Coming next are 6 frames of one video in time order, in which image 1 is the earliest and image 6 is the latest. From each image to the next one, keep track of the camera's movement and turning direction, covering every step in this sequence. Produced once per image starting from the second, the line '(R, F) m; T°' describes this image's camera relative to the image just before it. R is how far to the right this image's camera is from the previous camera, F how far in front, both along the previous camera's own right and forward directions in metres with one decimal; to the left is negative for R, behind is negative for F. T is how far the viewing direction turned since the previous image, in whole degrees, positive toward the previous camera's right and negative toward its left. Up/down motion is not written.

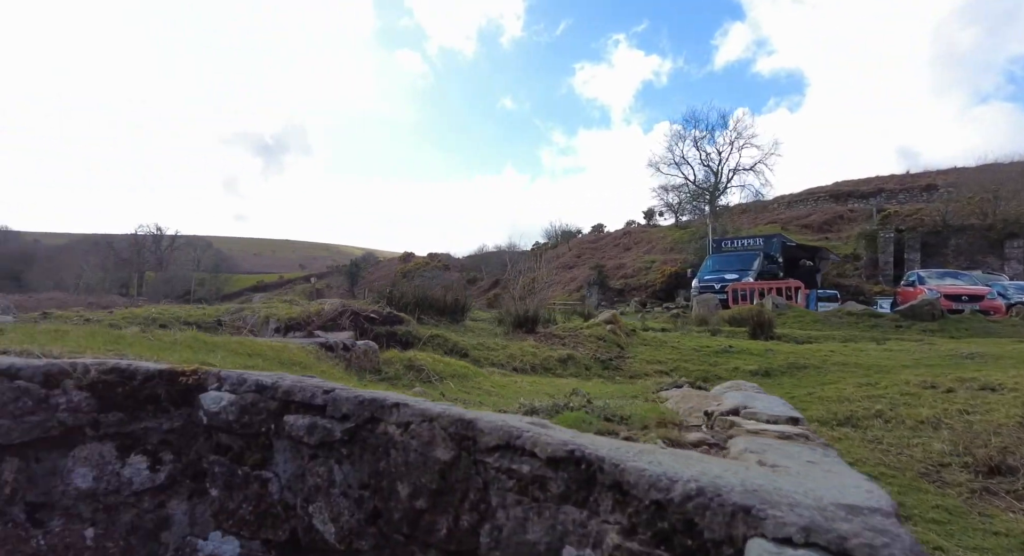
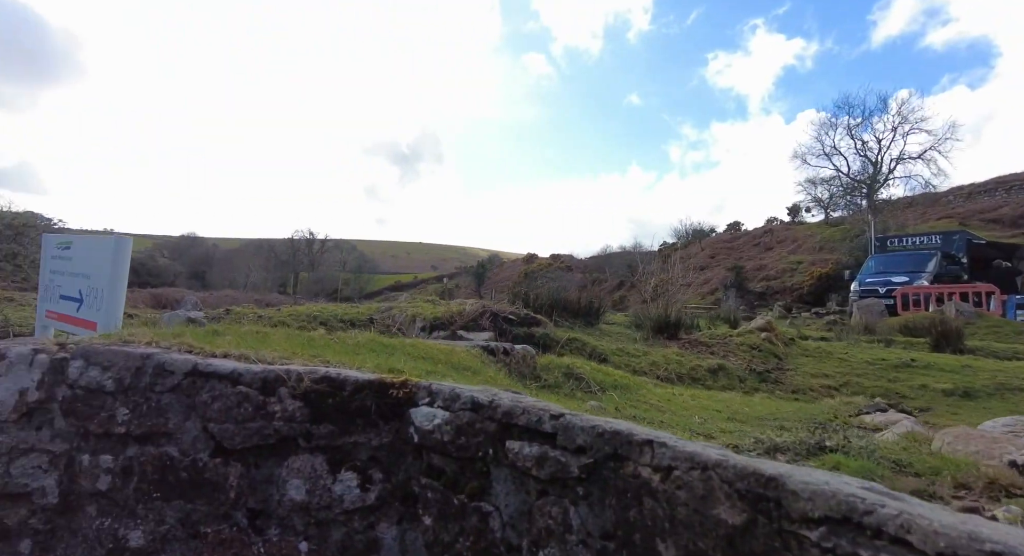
(-0.2, +0.1) m; -12°
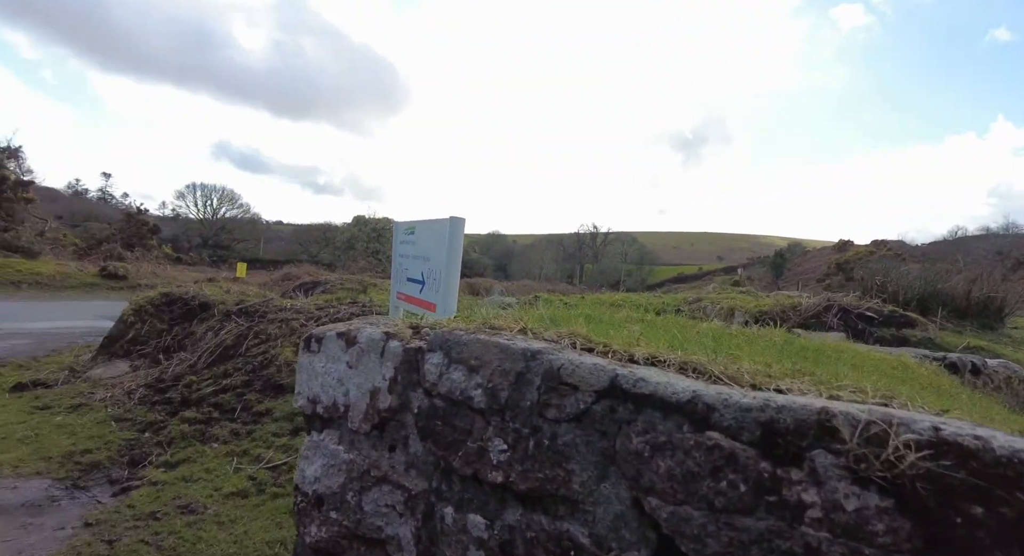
(-0.4, +0.4) m; -28°
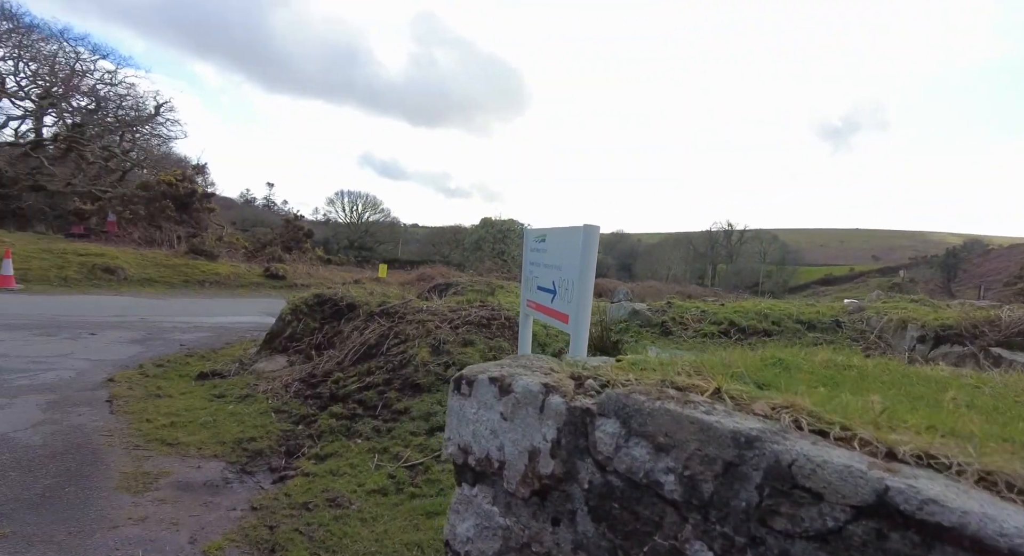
(-0.1, +0.1) m; -12°
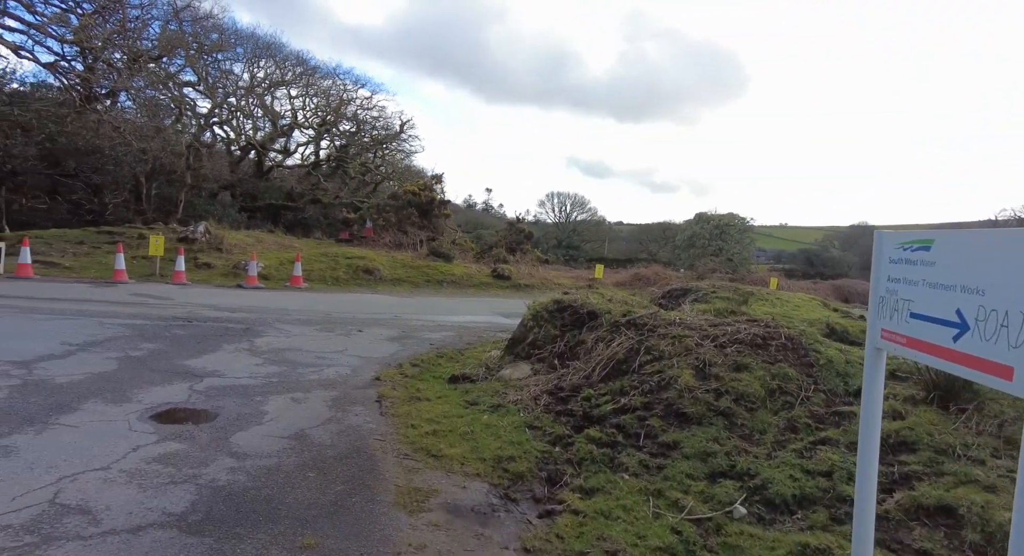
(-0.5, +0.5) m; -20°
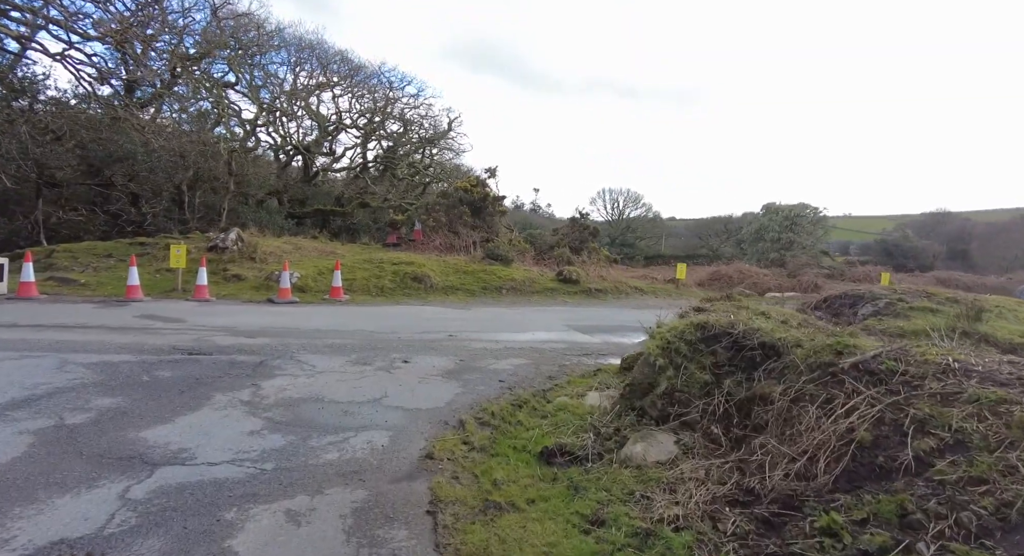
(-0.5, +2.3) m; -5°
